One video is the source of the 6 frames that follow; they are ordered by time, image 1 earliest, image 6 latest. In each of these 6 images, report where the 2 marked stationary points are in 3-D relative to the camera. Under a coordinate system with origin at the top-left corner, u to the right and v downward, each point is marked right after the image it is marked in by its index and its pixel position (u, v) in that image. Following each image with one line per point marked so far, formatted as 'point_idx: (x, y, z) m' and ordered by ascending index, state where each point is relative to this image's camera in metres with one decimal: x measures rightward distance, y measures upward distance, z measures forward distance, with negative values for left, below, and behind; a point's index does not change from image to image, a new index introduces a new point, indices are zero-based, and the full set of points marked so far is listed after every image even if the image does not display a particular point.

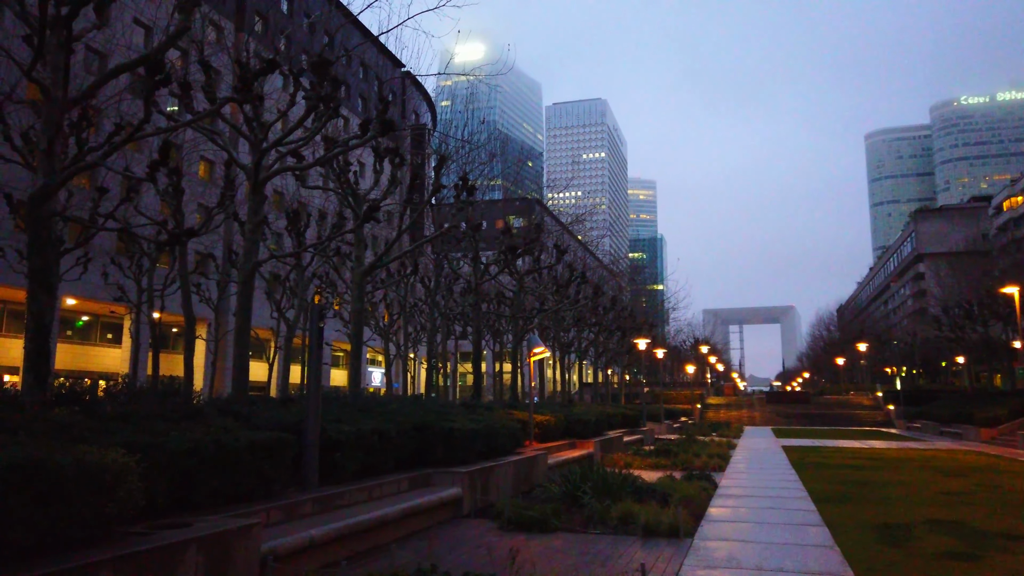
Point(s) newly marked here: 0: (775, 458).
0: (+6.3, -4.1, +18.0) m
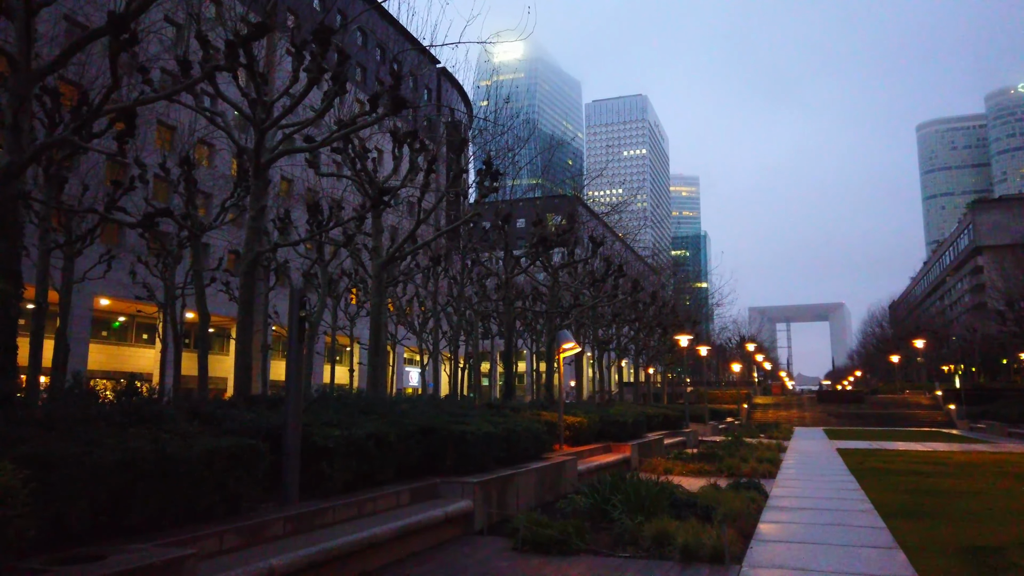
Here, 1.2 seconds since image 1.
0: (+7.0, -3.8, +16.5) m
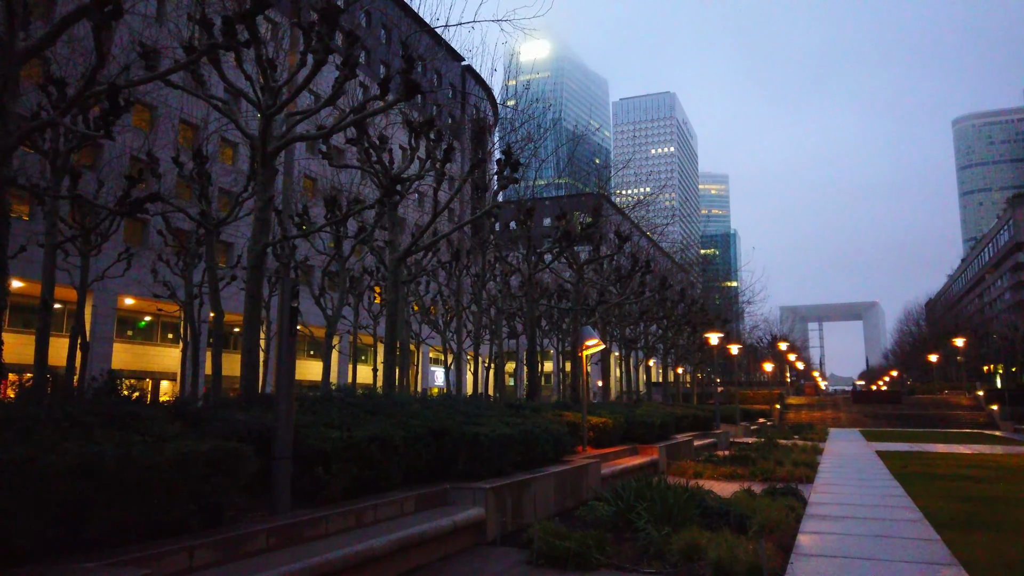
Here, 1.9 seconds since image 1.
0: (+7.5, -3.7, +15.7) m
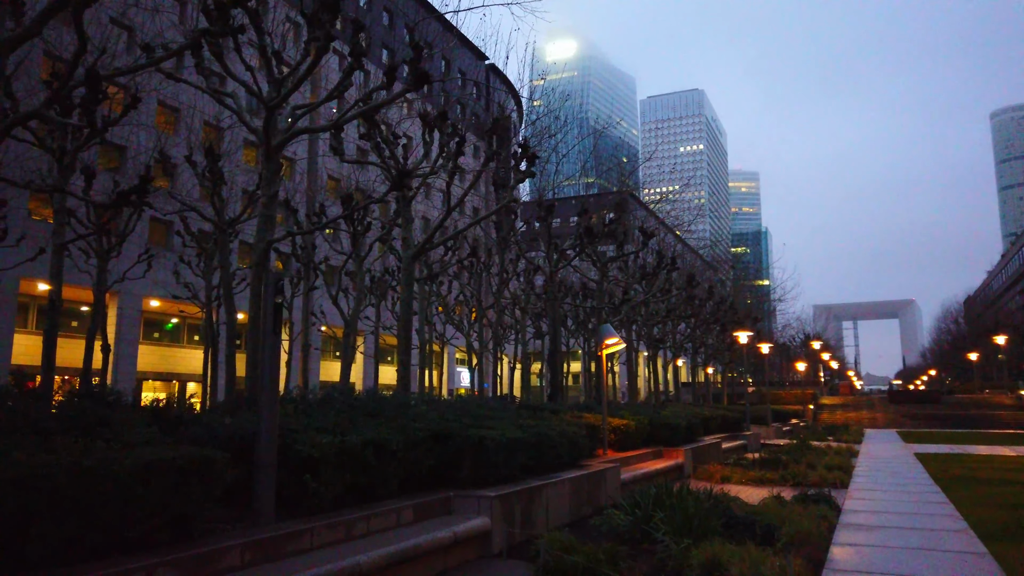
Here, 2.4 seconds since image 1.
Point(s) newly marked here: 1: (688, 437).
0: (+7.9, -3.6, +14.9) m
1: (+3.7, -3.2, +15.9) m
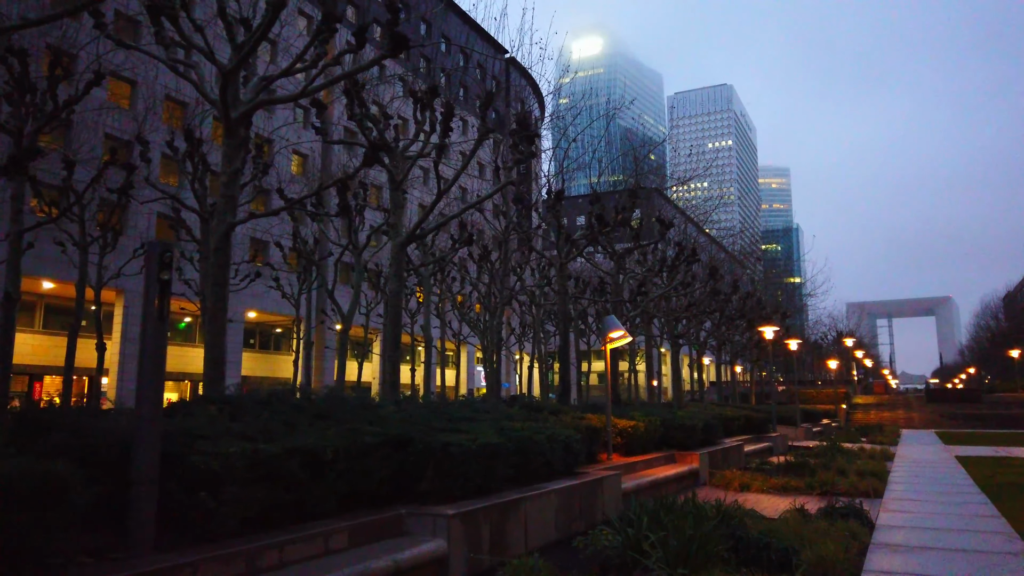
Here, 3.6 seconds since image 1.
0: (+7.9, -3.4, +13.5) m
1: (+3.8, -3.0, +14.7) m
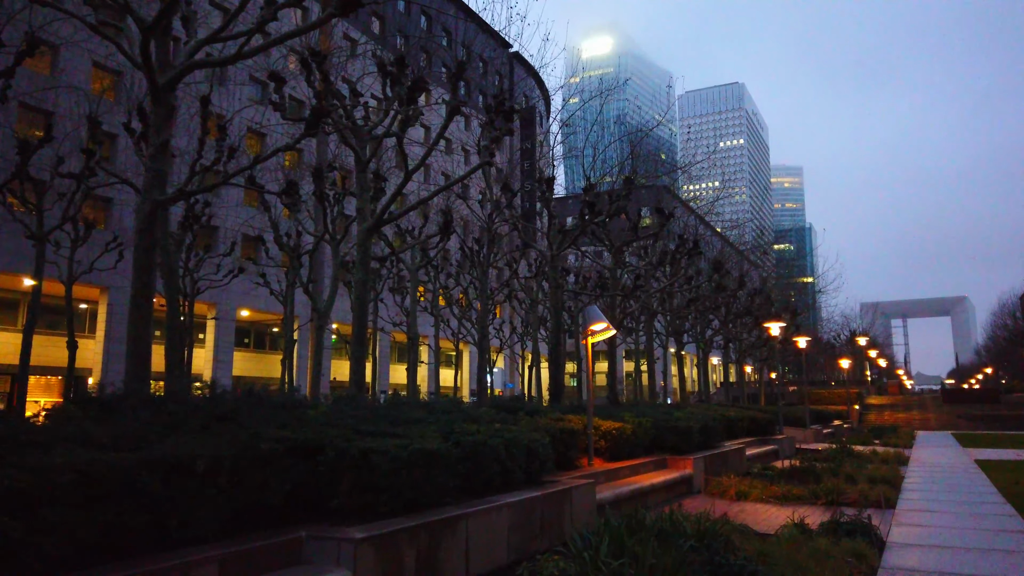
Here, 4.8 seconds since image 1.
0: (+7.6, -3.2, +12.4) m
1: (+3.5, -2.8, +13.6) m
